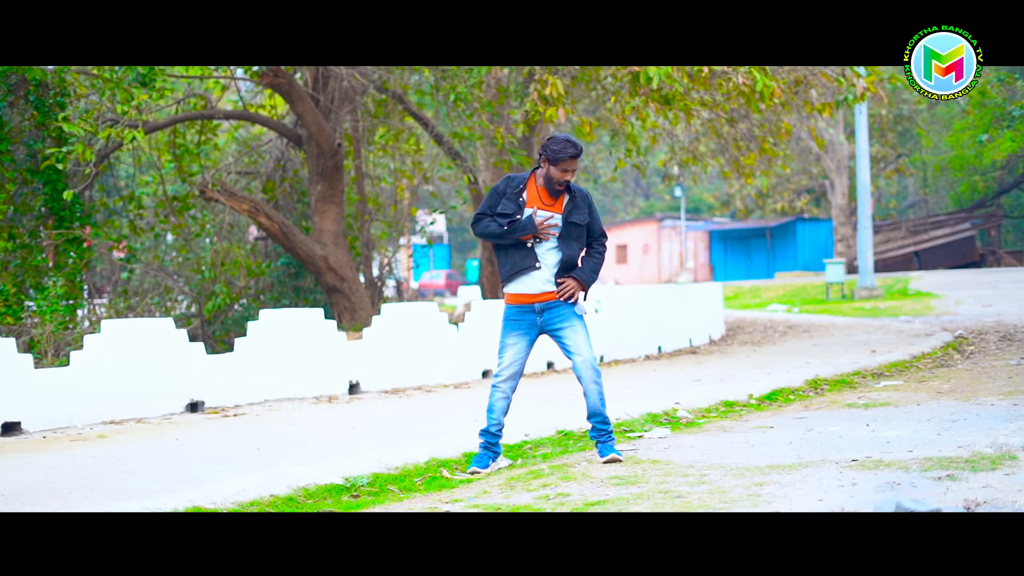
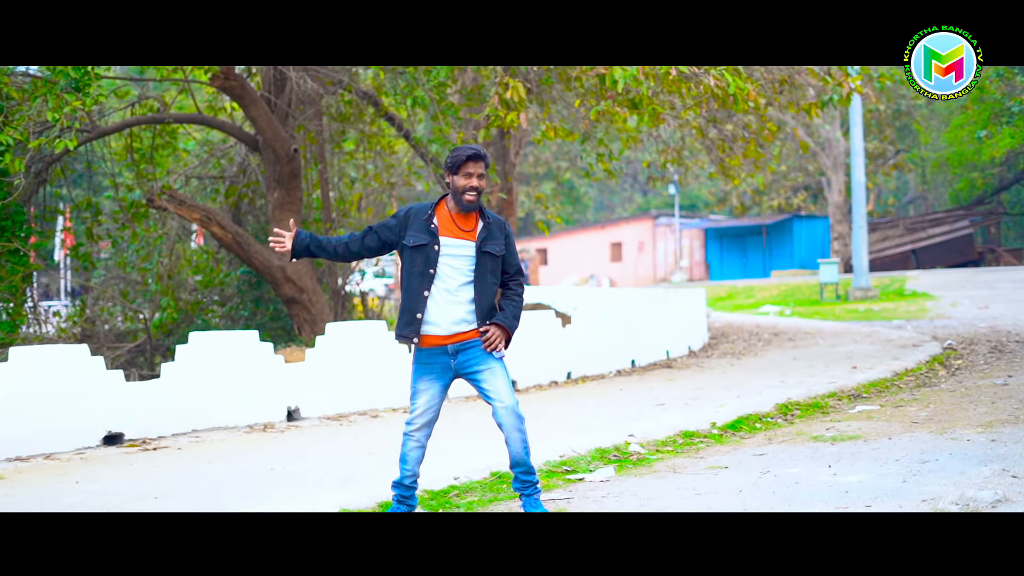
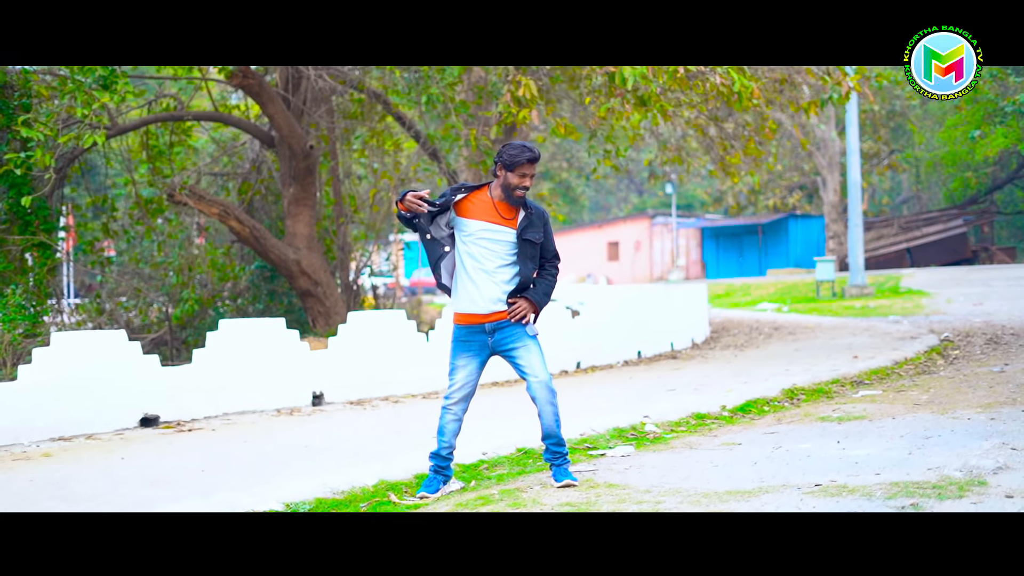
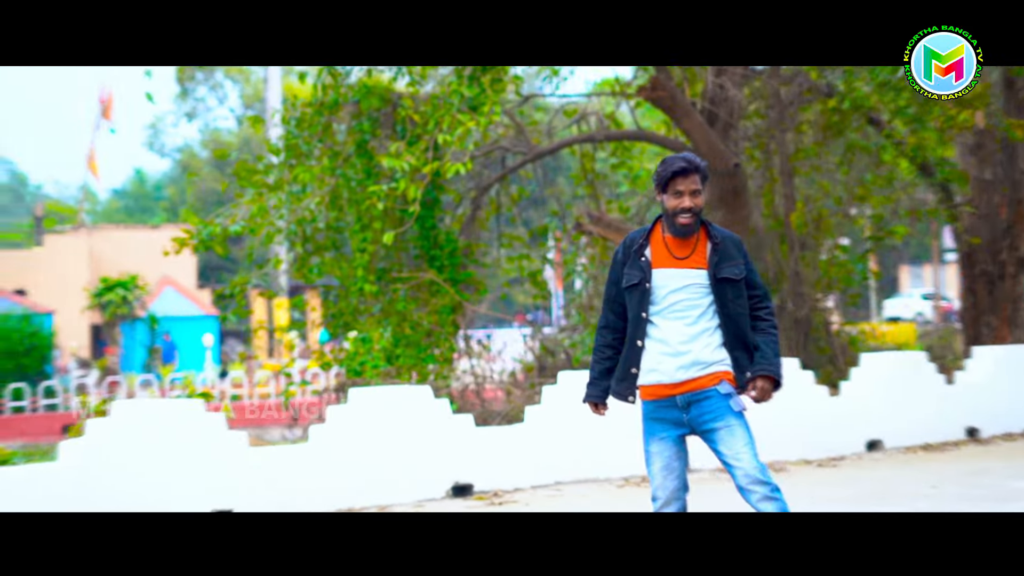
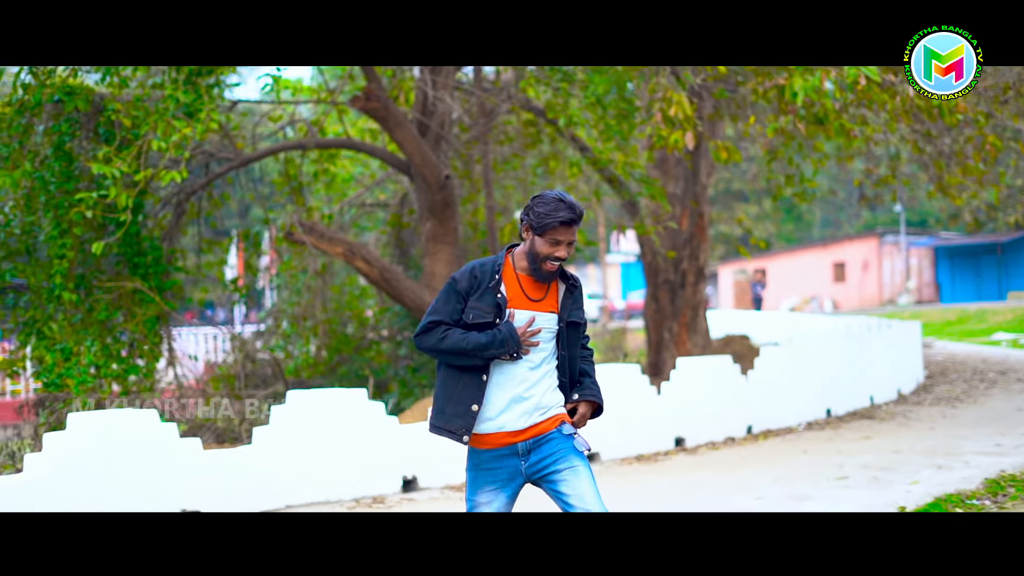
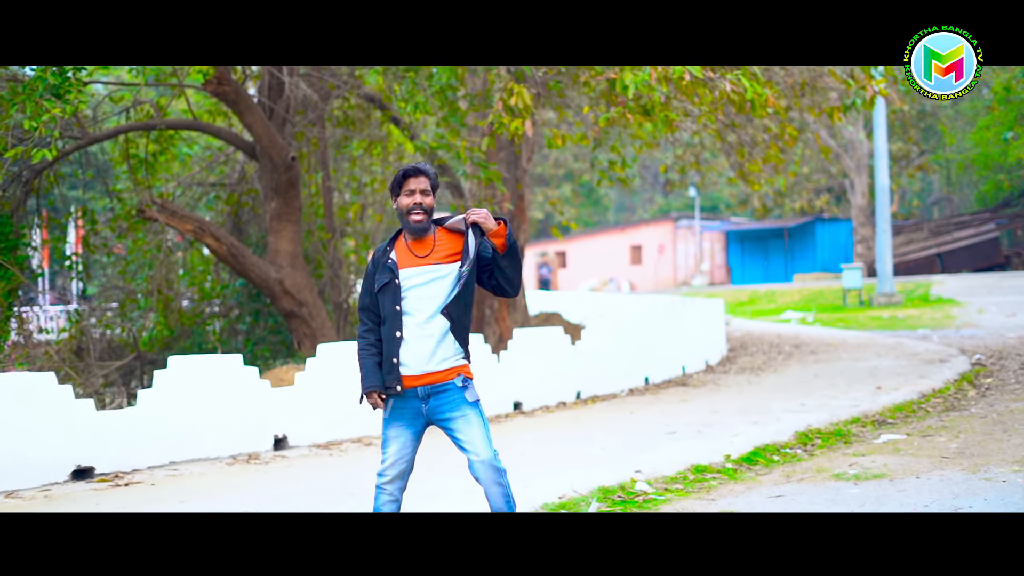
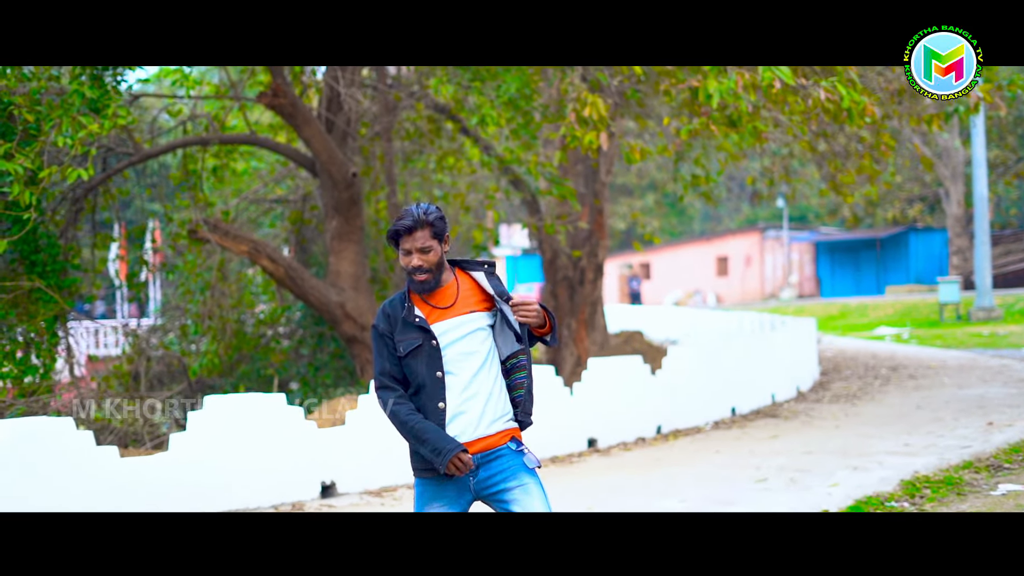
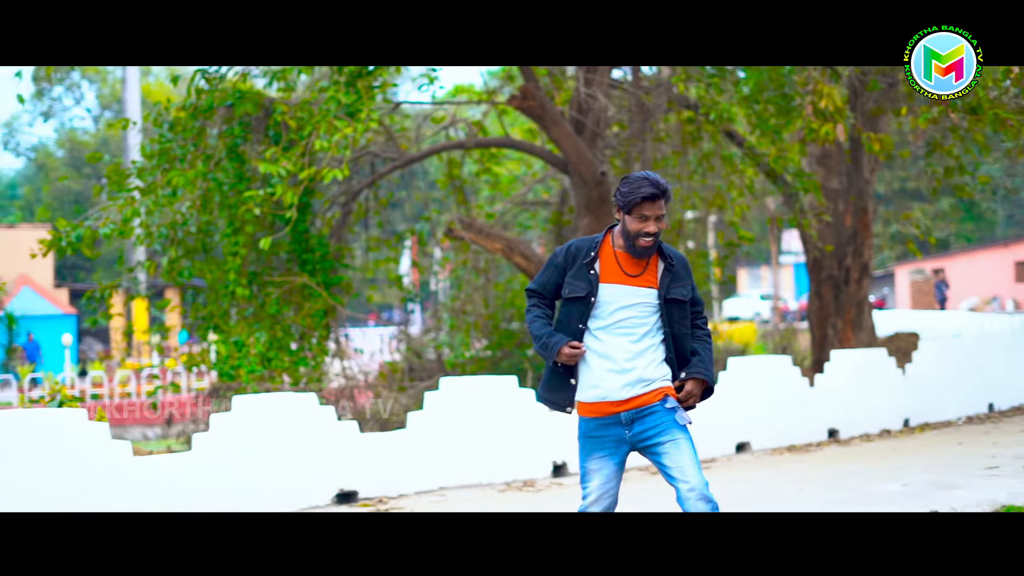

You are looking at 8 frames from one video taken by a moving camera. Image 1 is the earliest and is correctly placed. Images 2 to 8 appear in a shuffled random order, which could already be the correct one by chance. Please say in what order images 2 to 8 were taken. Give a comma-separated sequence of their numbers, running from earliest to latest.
3, 2, 6, 7, 5, 8, 4
